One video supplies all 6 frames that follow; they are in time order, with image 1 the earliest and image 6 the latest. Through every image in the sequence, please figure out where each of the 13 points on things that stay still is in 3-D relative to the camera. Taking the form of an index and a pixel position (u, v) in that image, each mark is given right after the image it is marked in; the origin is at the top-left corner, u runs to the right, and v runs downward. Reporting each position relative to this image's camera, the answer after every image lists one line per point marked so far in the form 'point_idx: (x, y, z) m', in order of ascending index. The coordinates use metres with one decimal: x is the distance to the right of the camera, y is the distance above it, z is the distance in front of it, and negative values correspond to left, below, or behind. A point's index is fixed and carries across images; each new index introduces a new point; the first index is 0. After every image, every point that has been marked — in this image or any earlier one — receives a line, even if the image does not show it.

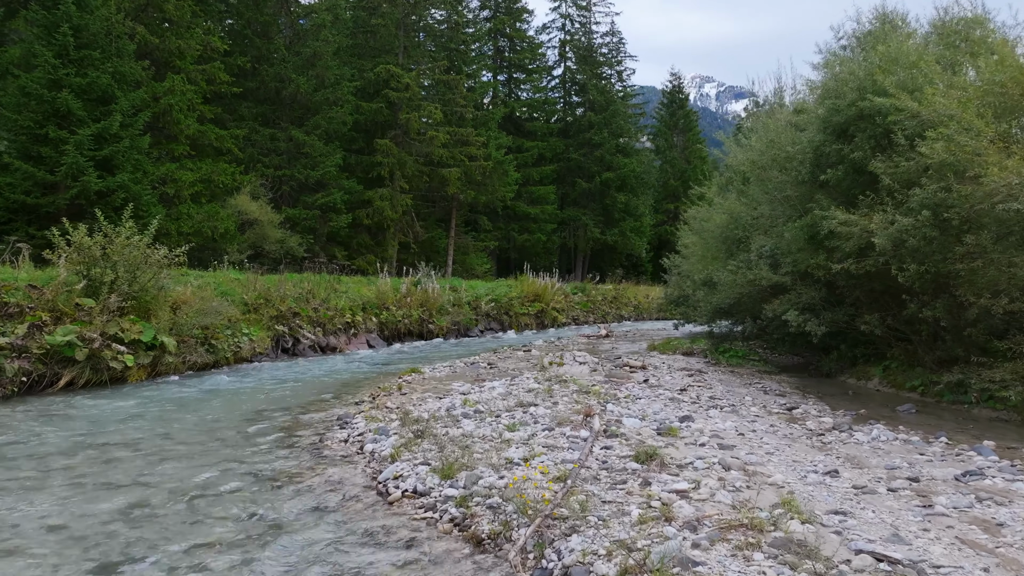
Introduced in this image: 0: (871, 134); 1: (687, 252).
0: (+3.7, +1.6, +8.0) m
1: (+4.3, +0.8, +18.4) m
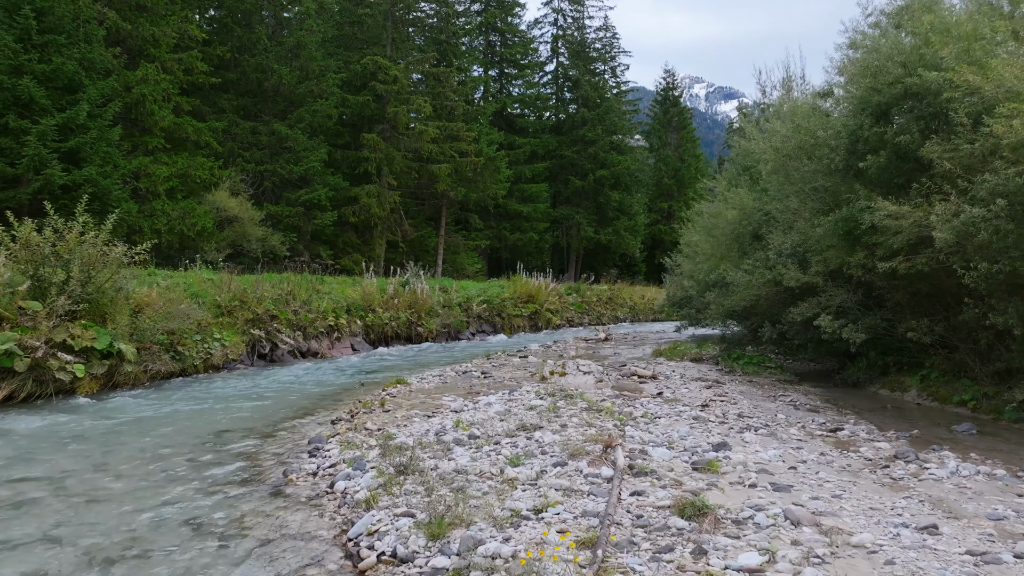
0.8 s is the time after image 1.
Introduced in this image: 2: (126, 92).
0: (+3.7, +1.6, +7.0) m
1: (+4.1, +0.8, +17.4) m
2: (-9.5, +4.8, +18.9) m
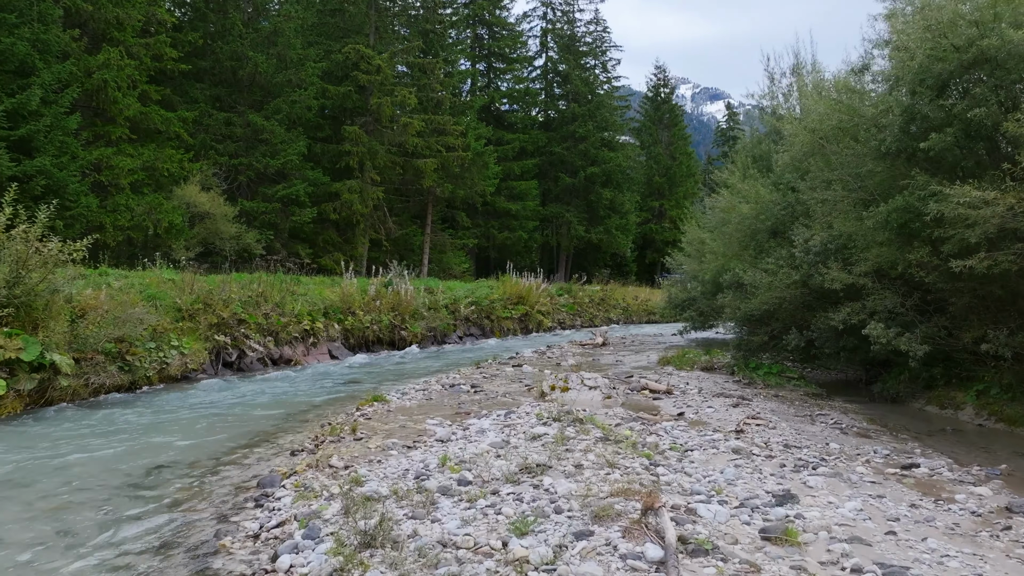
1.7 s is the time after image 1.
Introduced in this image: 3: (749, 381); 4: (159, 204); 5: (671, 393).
0: (+3.7, +1.6, +5.9) m
1: (+3.9, +0.8, +16.3) m
2: (-9.7, +4.8, +17.5) m
3: (+3.0, -1.2, +9.6) m
4: (-8.5, +2.0, +18.4) m
5: (+1.7, -1.1, +8.3) m
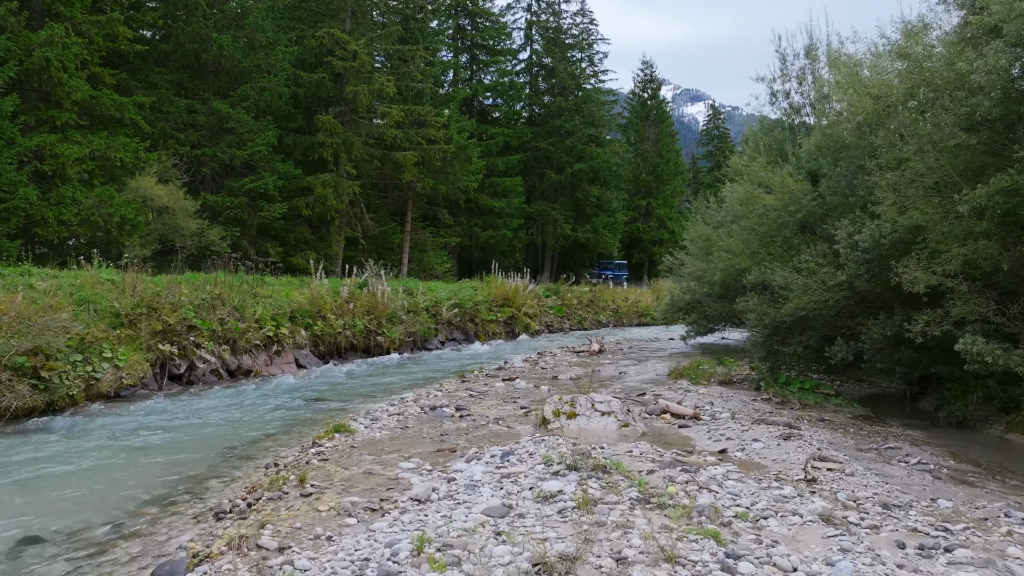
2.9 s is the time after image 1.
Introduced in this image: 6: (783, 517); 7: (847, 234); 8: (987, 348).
0: (+3.7, +1.5, +4.5) m
1: (+3.7, +0.8, +14.9) m
2: (-10.0, +4.8, +15.8) m
3: (+2.9, -1.2, +8.2) m
4: (-8.8, +2.0, +16.7) m
5: (+1.7, -1.2, +6.8) m
6: (+1.3, -1.1, +3.8) m
7: (+3.5, +0.6, +8.0) m
8: (+3.2, -0.4, +5.2) m
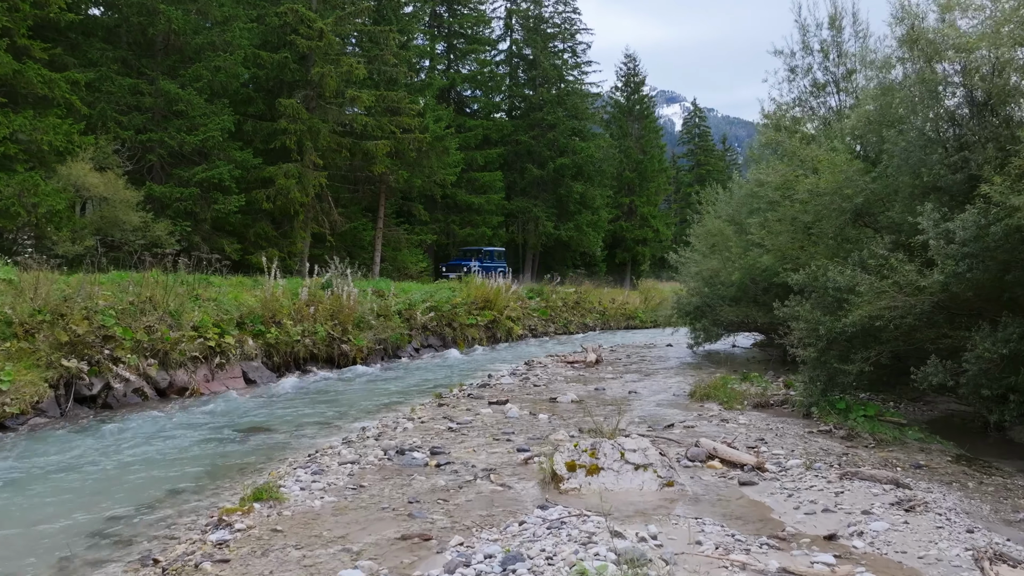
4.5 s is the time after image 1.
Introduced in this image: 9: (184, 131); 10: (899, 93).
0: (+3.8, +1.5, +2.7) m
1: (+3.4, +0.8, +13.2) m
2: (-10.3, +4.8, +13.6) m
3: (+2.8, -1.2, +6.4) m
4: (-9.1, +2.0, +14.6) m
5: (+1.6, -1.2, +5.0) m
6: (+1.4, -1.1, +2.0) m
7: (+3.4, +0.5, +6.2) m
8: (+3.2, -0.4, +3.4) m
9: (-8.0, +3.8, +18.6) m
10: (+4.1, +2.1, +8.2) m
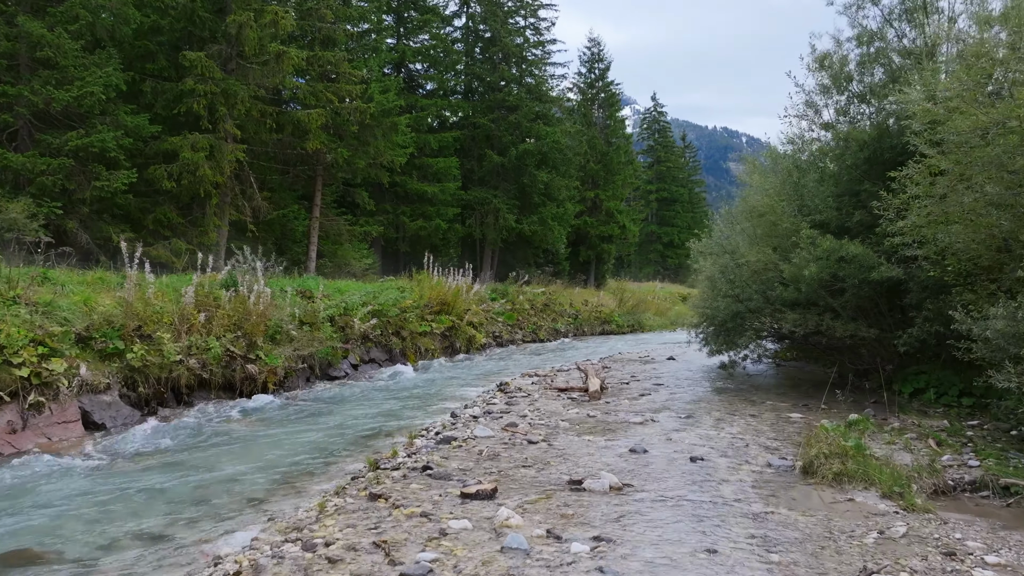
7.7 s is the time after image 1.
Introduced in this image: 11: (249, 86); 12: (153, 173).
0: (+4.0, +1.5, -0.7) m
1: (+3.0, +0.8, +9.7) m
2: (-10.7, +4.8, +9.3) m
3: (+2.9, -1.2, +3.0) m
4: (-9.5, +2.0, +10.3) m
5: (+1.8, -1.2, +1.5) m
6: (+1.7, -1.1, -1.6) m
7: (+3.5, +0.6, +2.8) m
8: (+3.5, -0.4, 0.0) m
9: (-8.7, +3.8, +14.5) m
10: (+4.1, +2.1, +4.8) m
11: (-6.1, +4.7, +17.7) m
12: (-7.6, +2.4, +16.2) m
